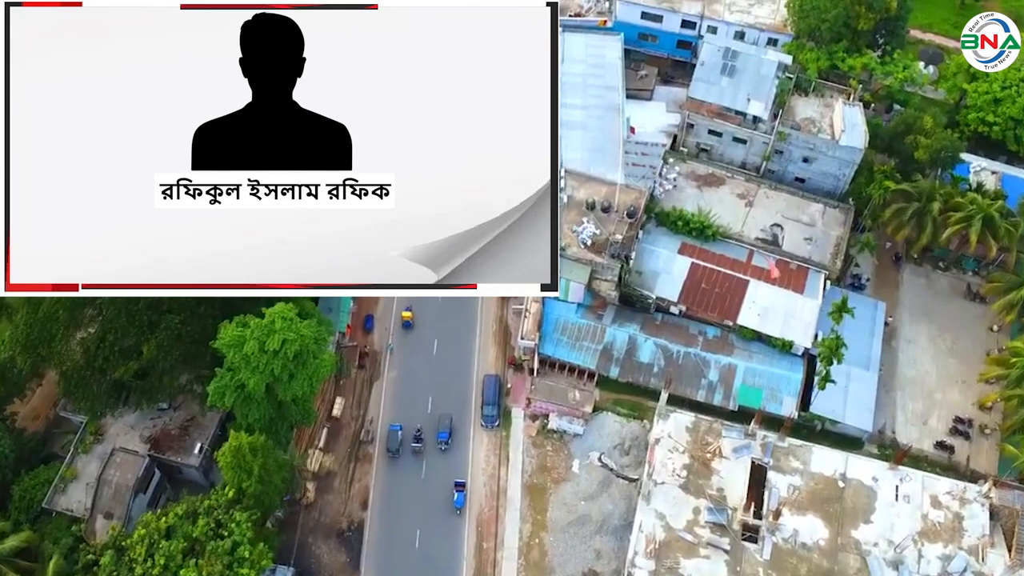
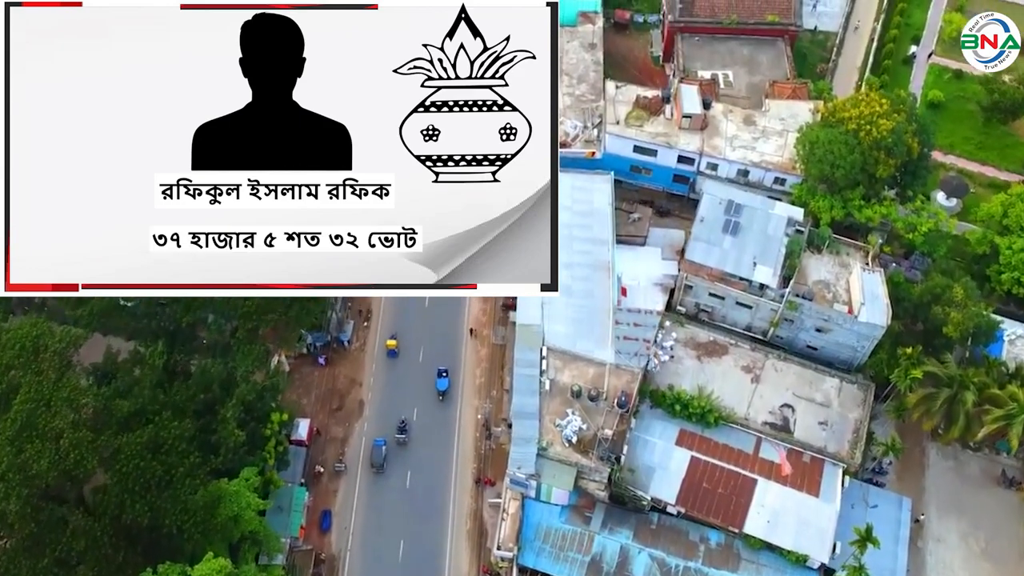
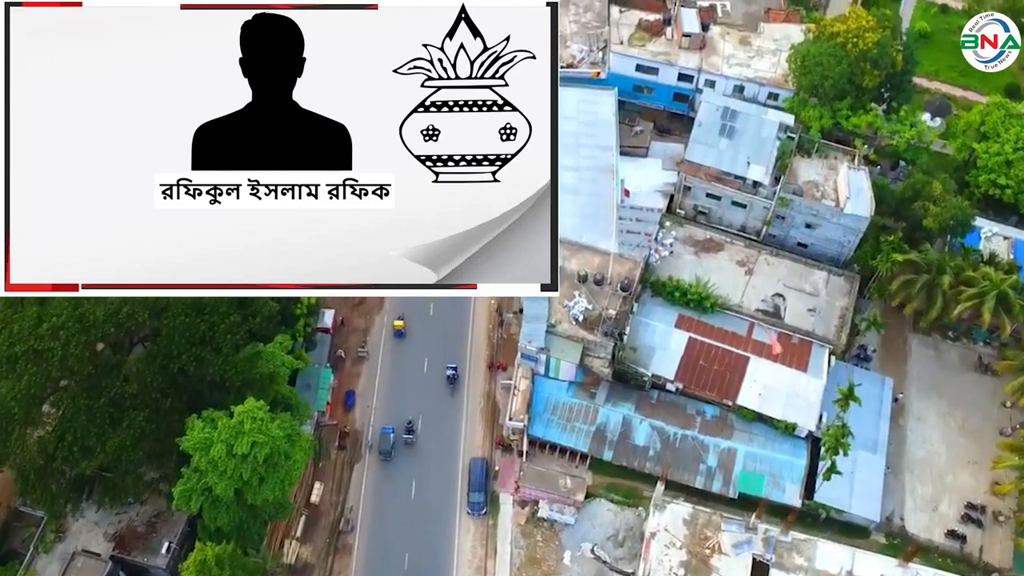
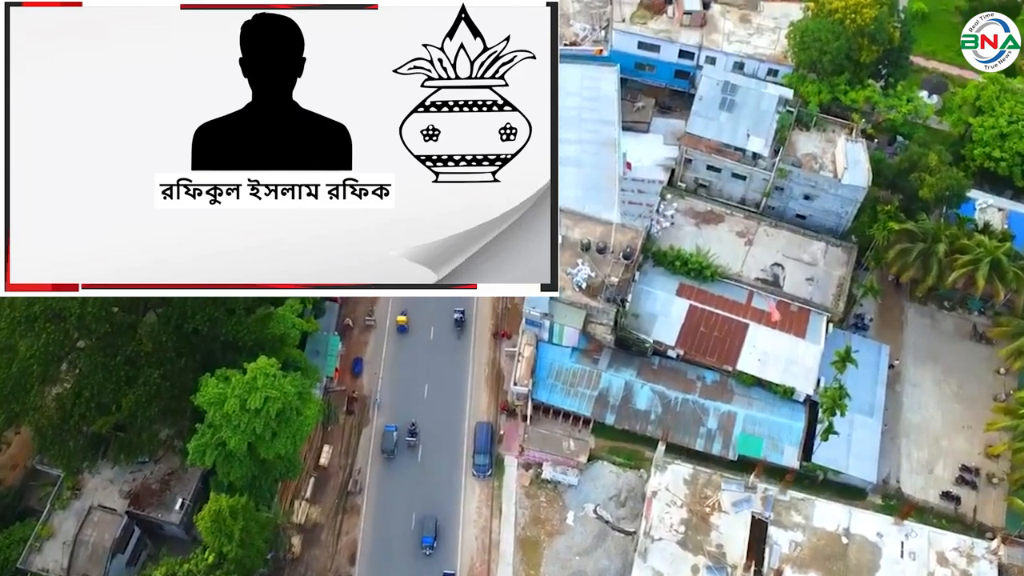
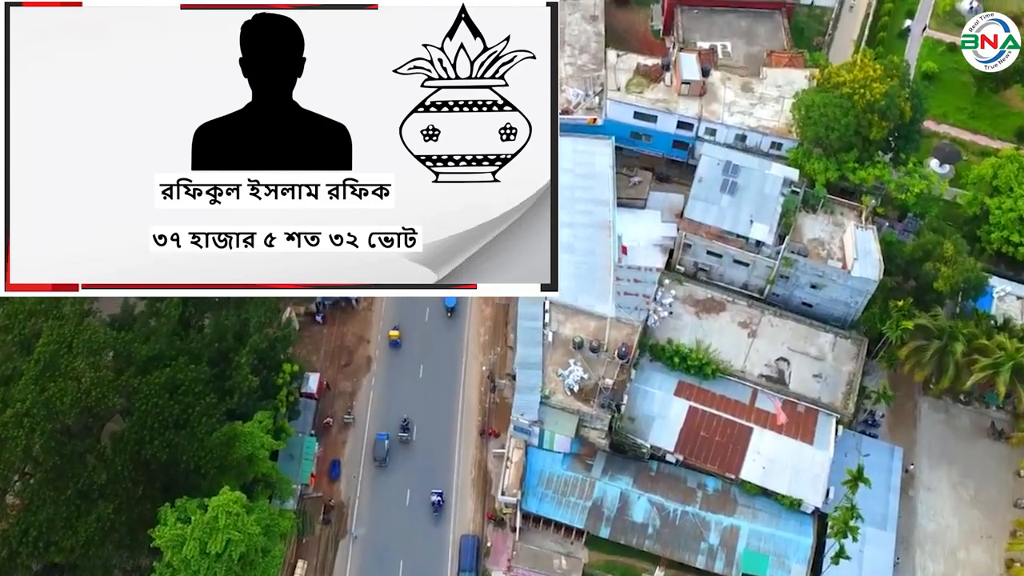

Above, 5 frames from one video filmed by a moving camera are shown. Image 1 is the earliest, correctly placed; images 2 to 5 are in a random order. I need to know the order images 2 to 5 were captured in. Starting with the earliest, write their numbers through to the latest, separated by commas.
4, 3, 5, 2
